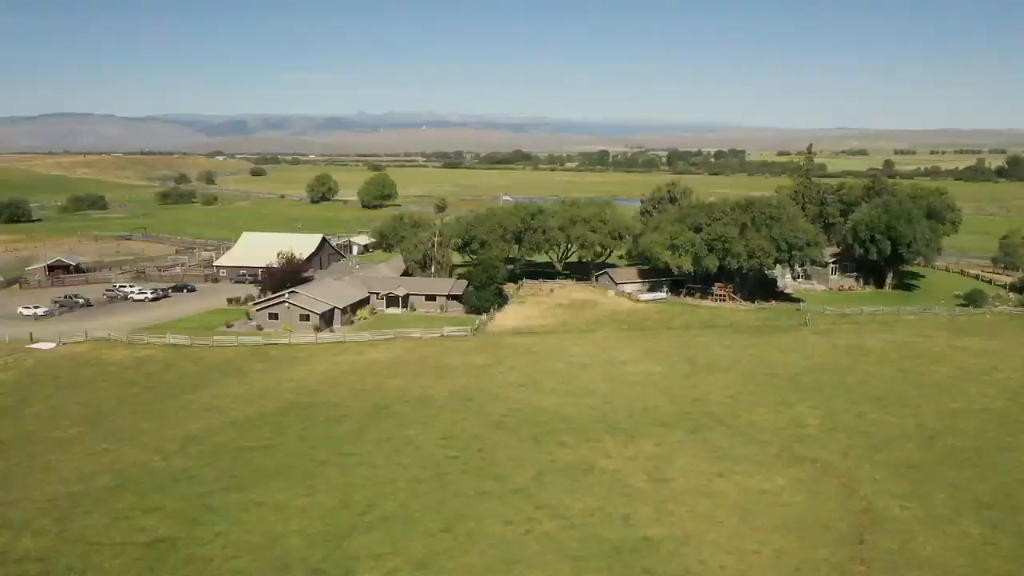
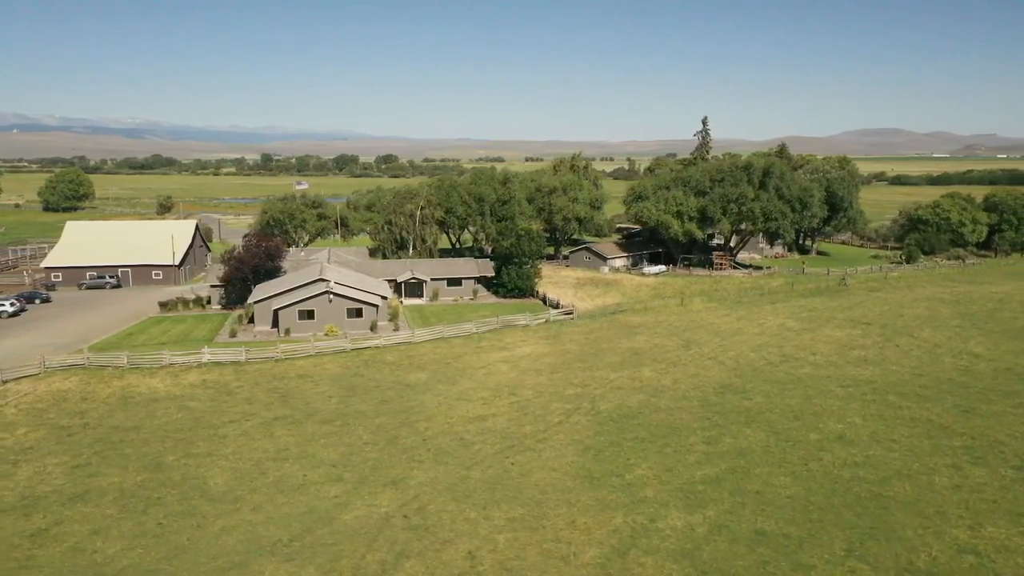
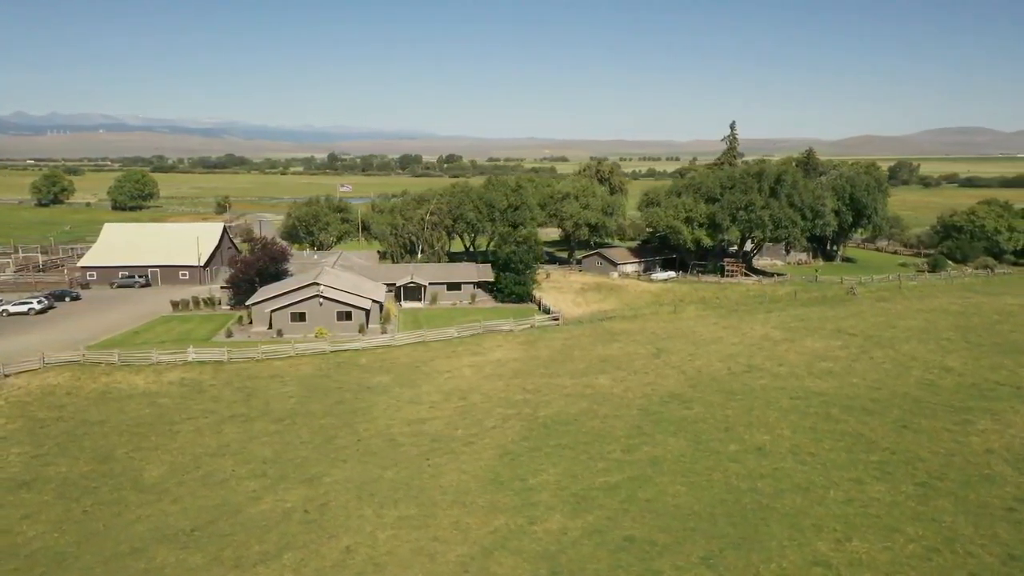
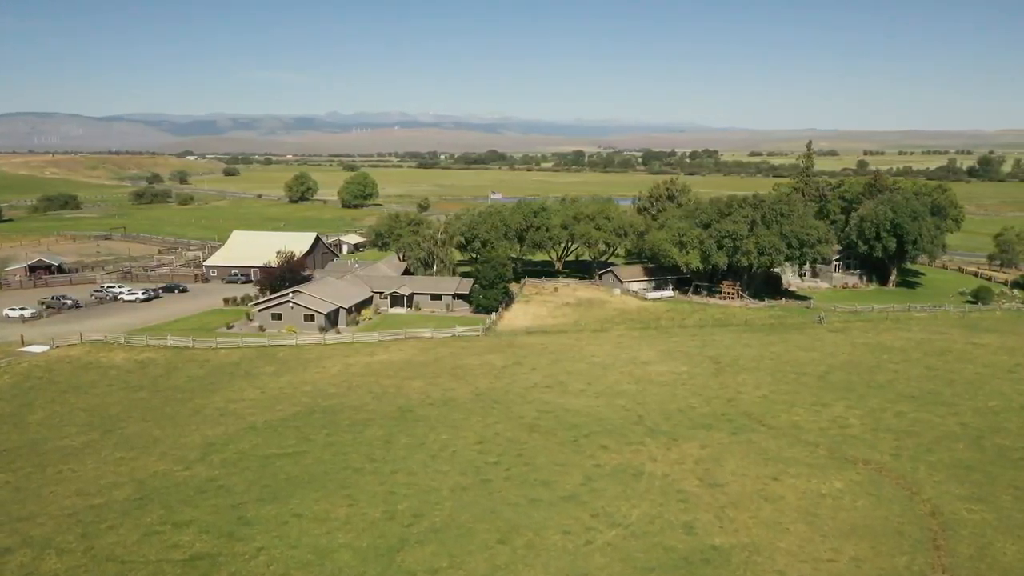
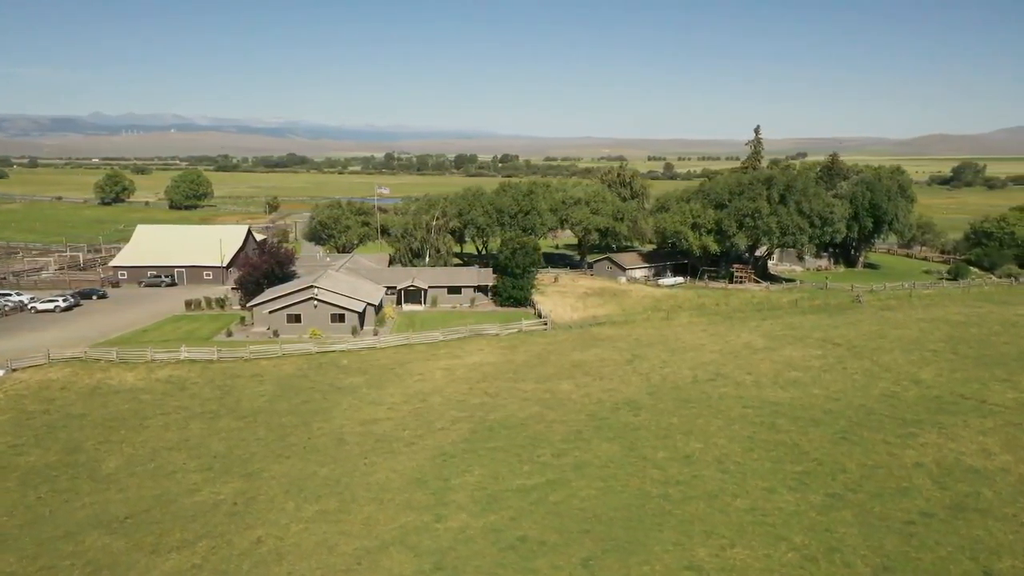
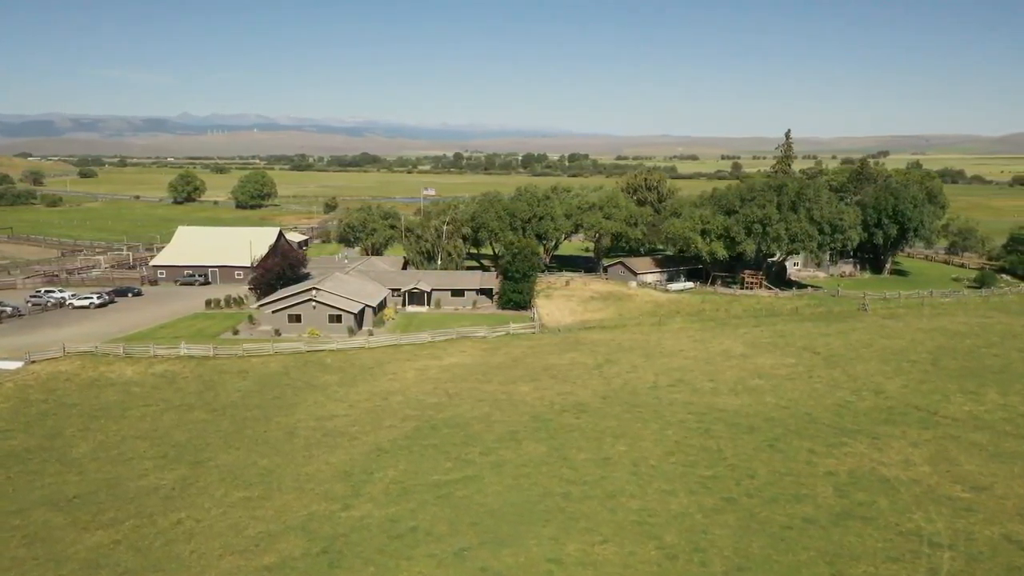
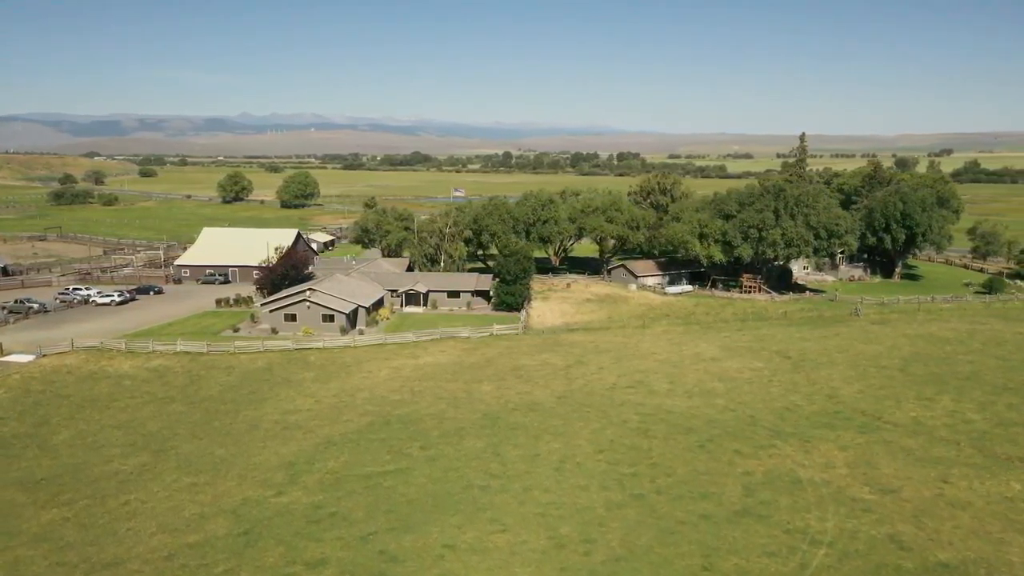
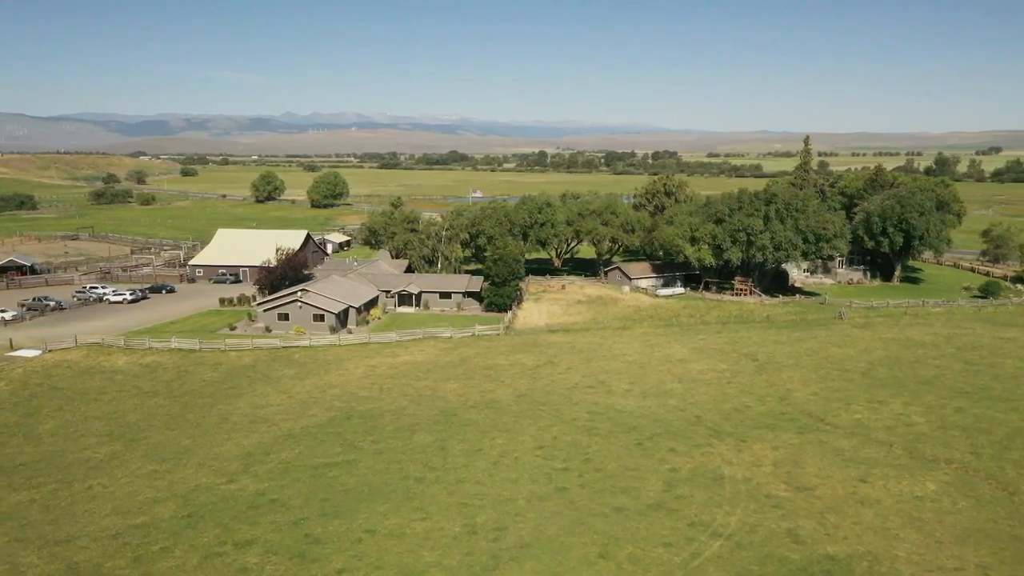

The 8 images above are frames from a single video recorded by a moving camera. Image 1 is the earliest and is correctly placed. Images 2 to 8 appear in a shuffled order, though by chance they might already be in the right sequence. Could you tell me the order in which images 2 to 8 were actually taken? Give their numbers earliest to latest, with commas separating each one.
4, 8, 7, 6, 5, 3, 2
